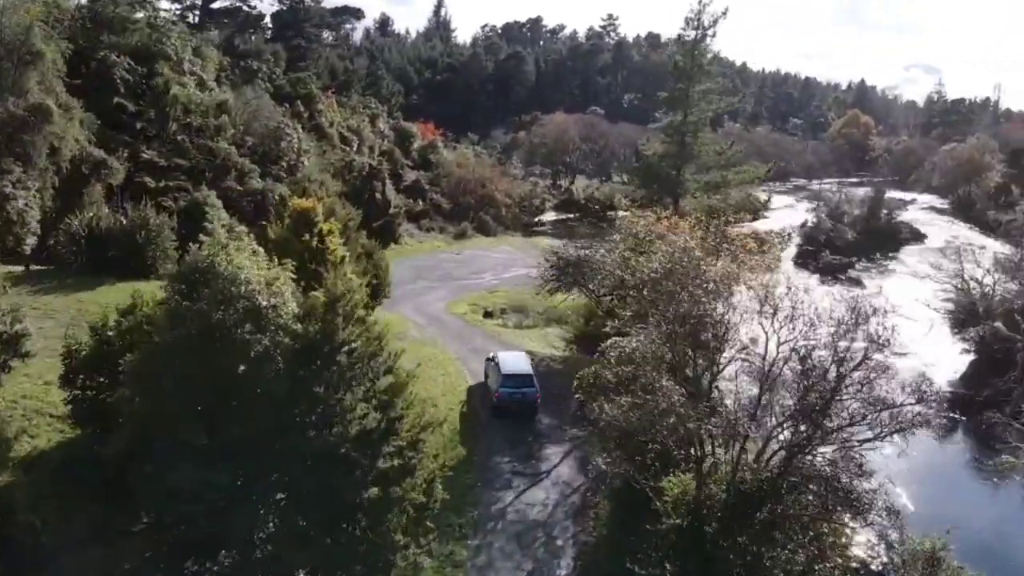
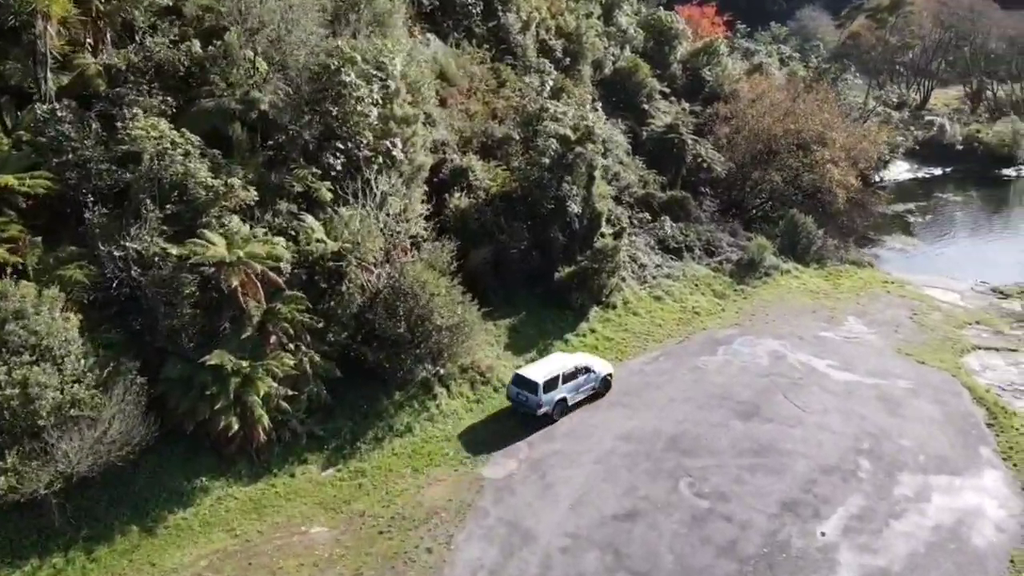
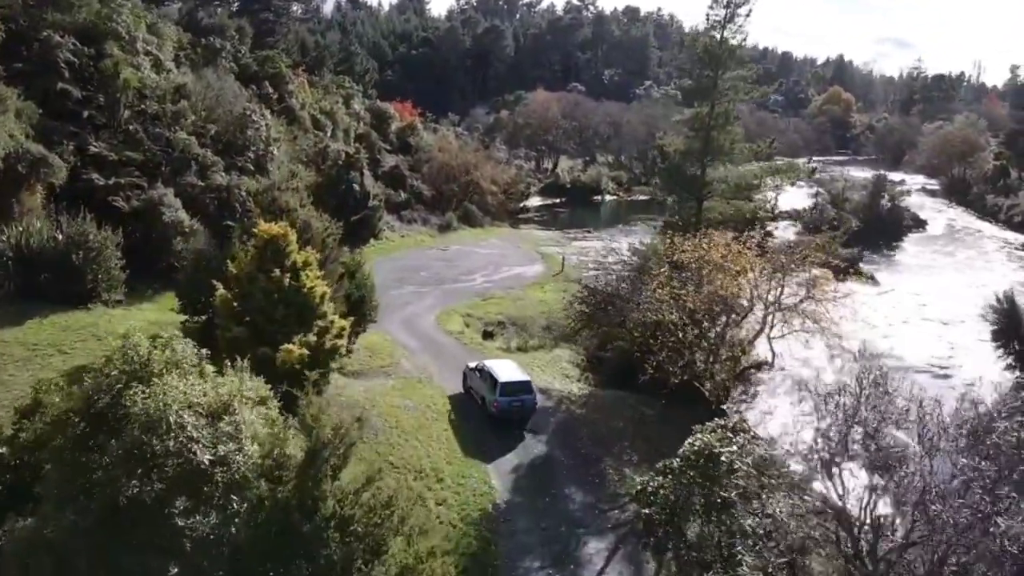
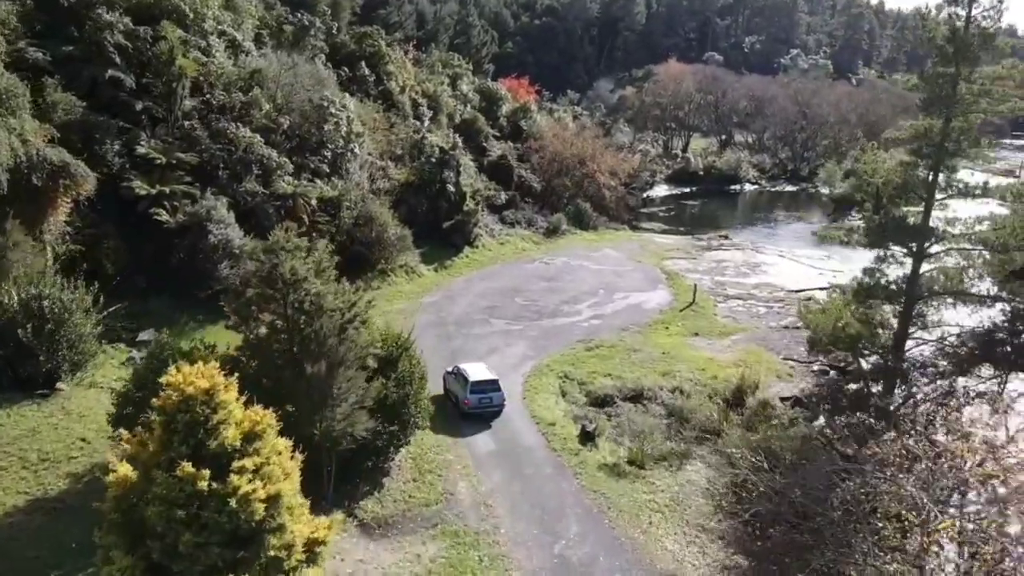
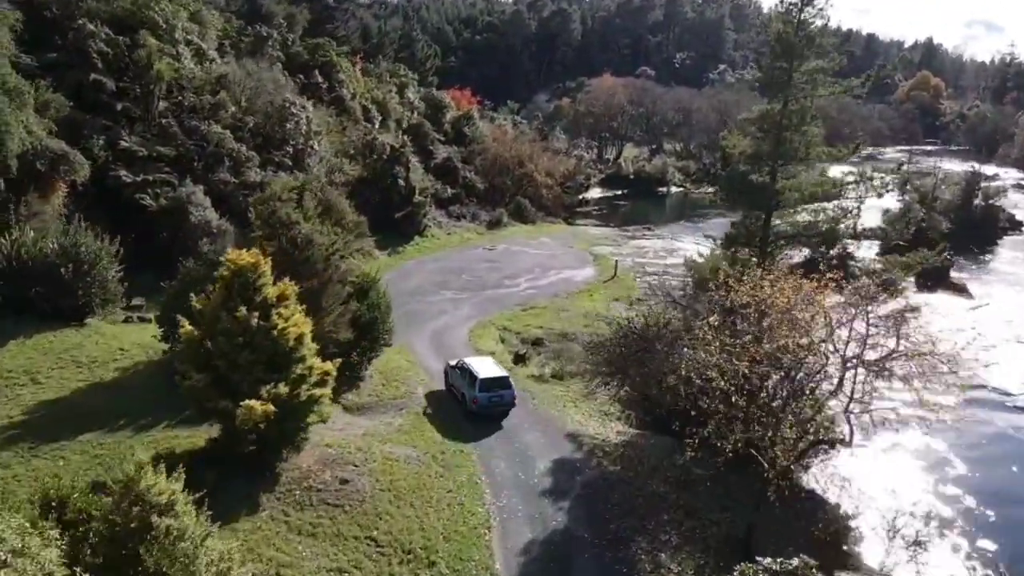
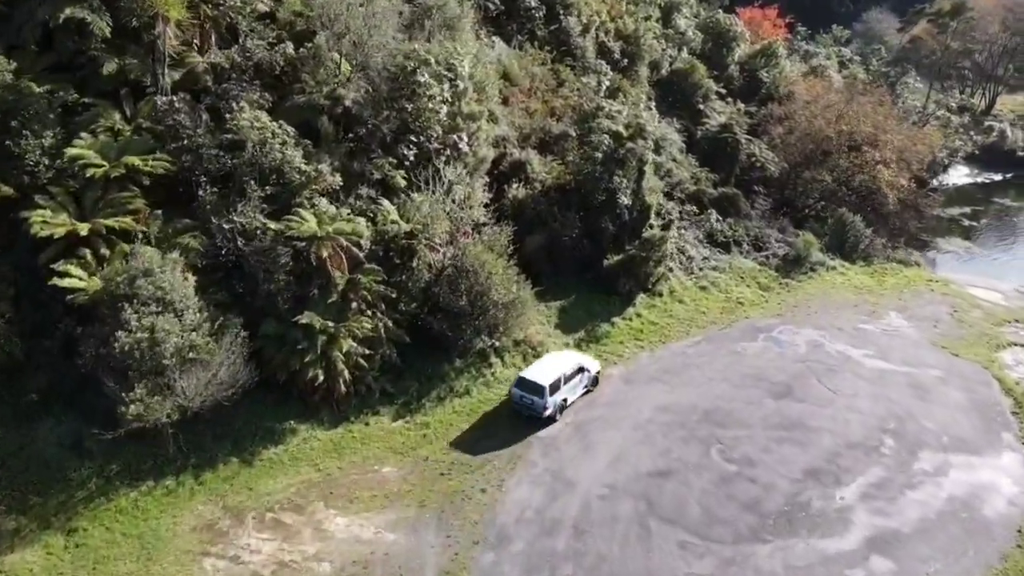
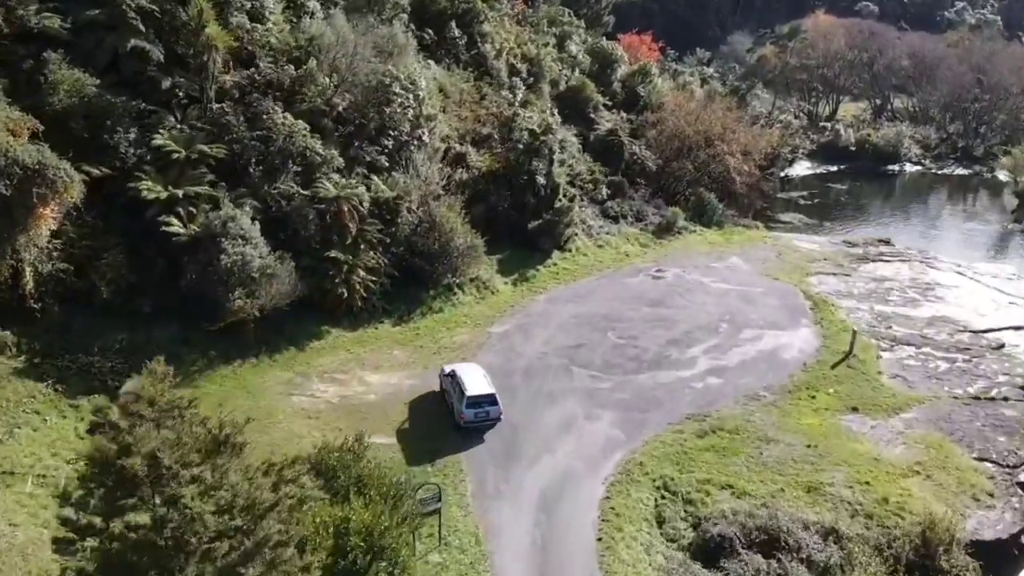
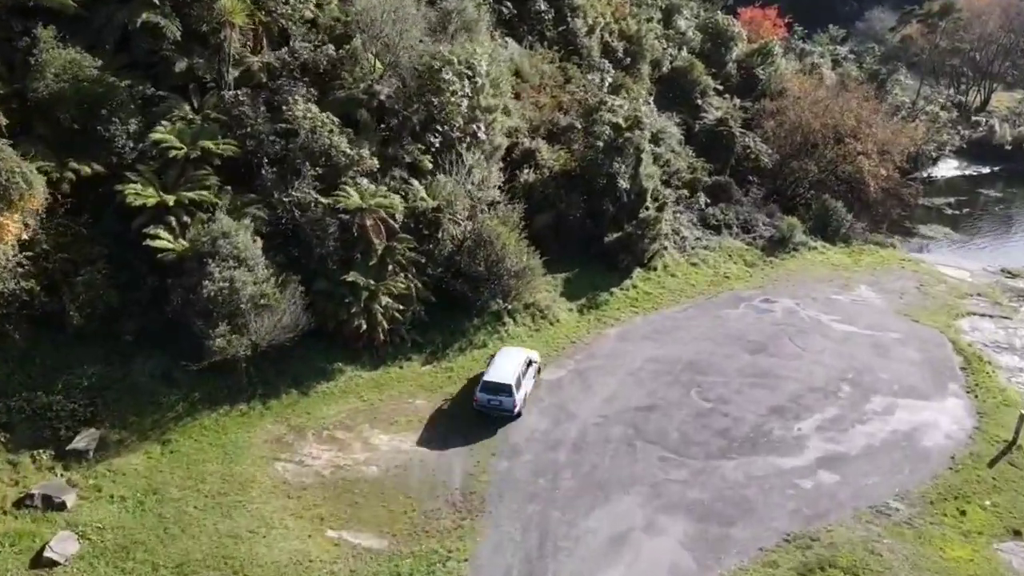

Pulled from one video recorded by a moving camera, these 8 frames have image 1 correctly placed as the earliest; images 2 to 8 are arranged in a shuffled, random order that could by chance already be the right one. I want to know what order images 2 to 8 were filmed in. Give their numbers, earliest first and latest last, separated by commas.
3, 5, 4, 7, 8, 6, 2
